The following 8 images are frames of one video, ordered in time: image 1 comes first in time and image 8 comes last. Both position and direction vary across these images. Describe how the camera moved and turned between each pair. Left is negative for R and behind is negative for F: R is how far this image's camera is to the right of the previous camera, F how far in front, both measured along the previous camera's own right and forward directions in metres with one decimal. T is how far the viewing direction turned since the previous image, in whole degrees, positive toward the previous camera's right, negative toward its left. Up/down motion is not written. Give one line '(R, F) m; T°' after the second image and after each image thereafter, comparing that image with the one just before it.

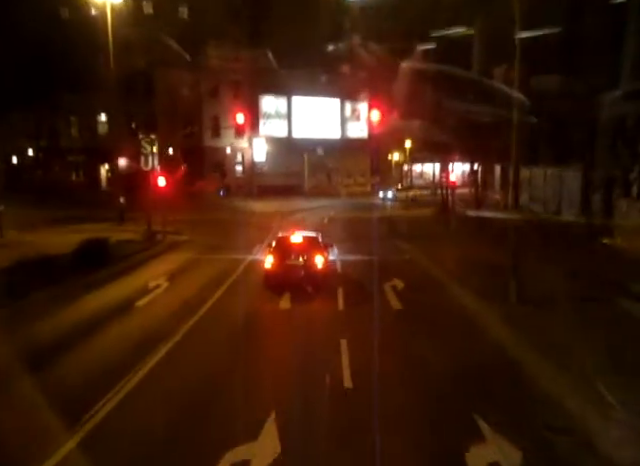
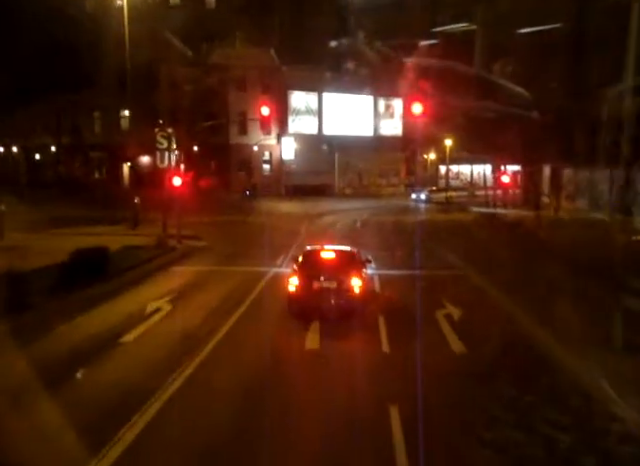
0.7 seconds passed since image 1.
(-0.2, +2.7) m; -3°
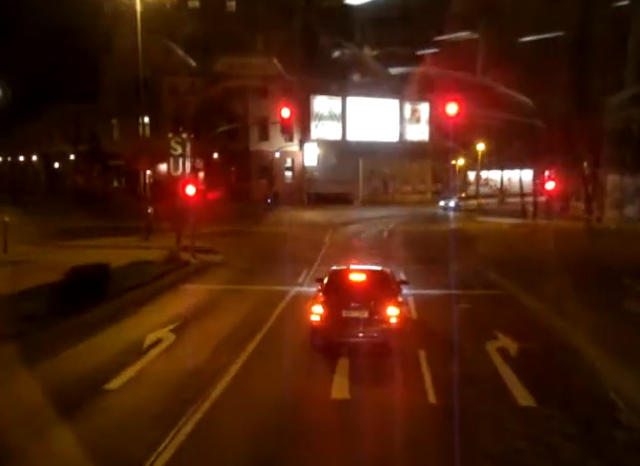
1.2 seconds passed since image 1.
(-0.1, +1.8) m; -2°
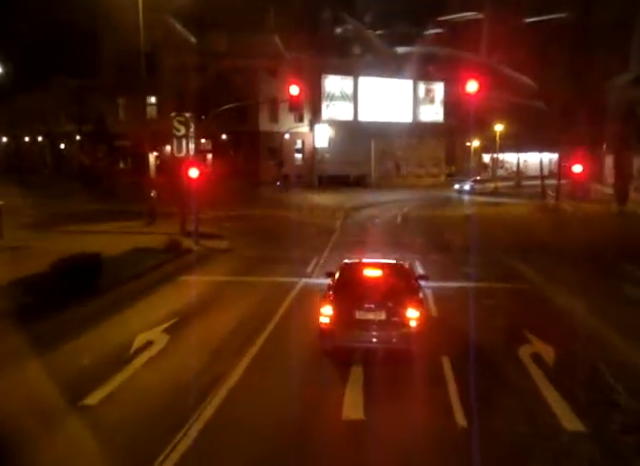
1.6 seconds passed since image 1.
(0.0, +1.1) m; -1°
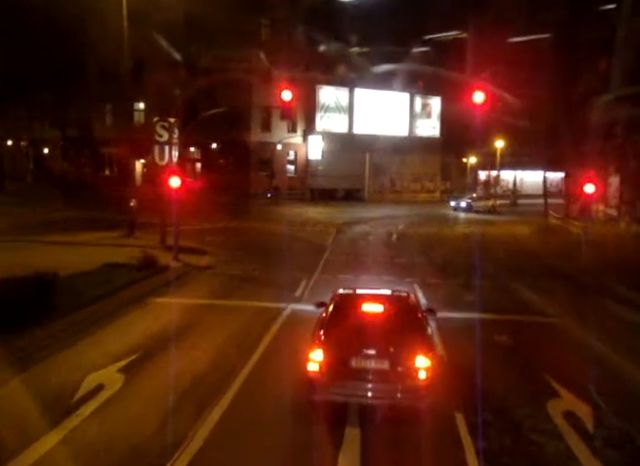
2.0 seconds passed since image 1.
(0.0, +1.5) m; +1°
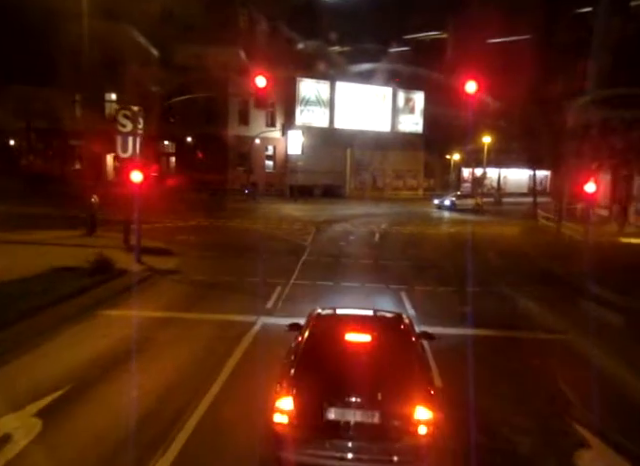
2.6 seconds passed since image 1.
(+0.1, +1.5) m; +2°
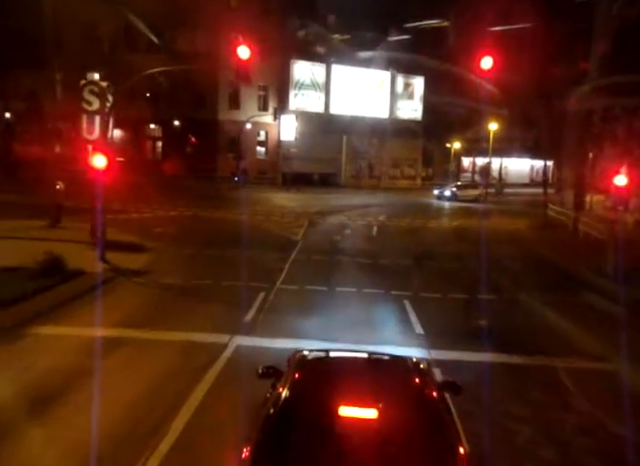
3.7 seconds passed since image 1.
(+0.1, +2.0) m; +1°
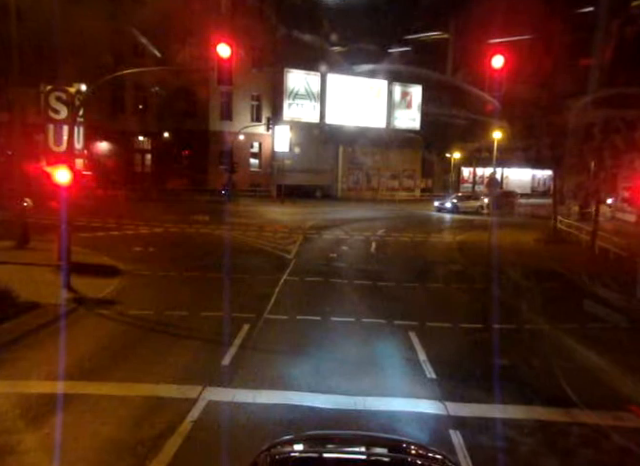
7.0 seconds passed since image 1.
(+0.1, +1.5) m; 0°
